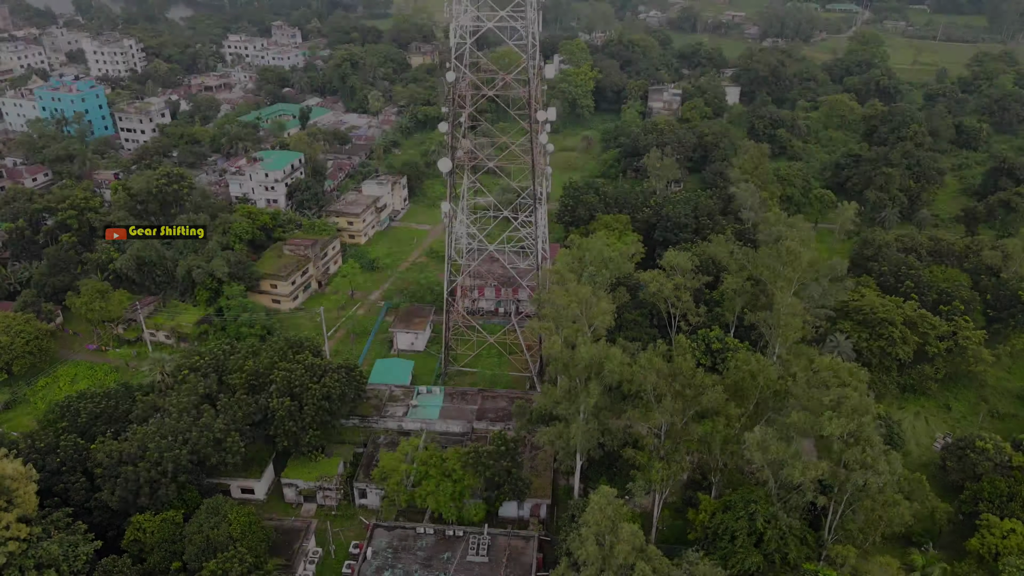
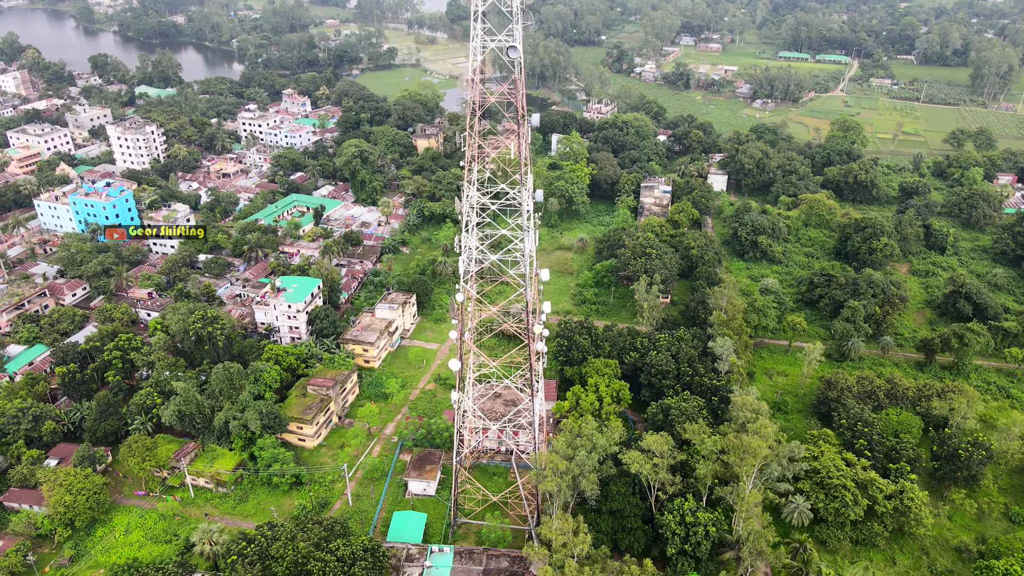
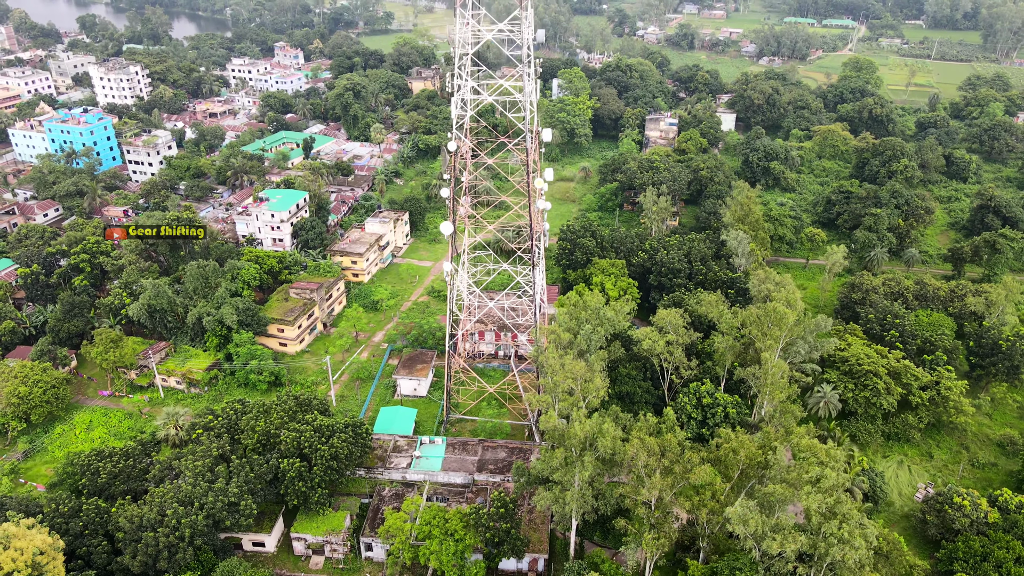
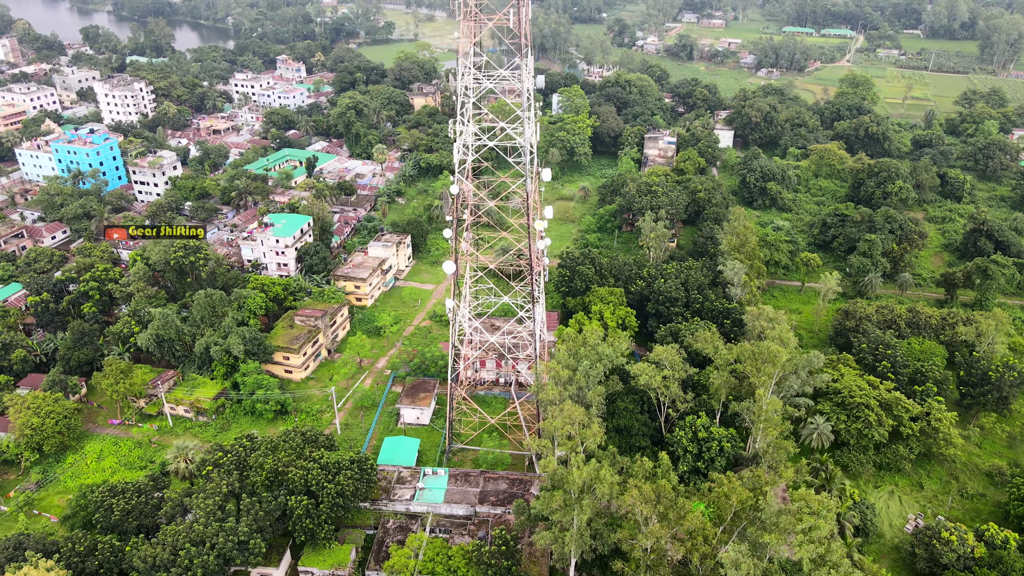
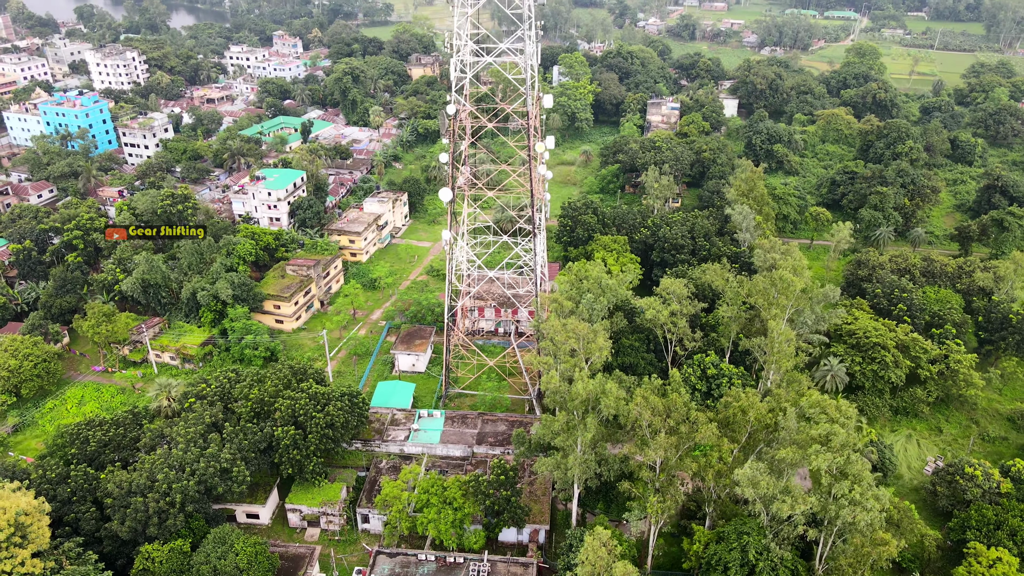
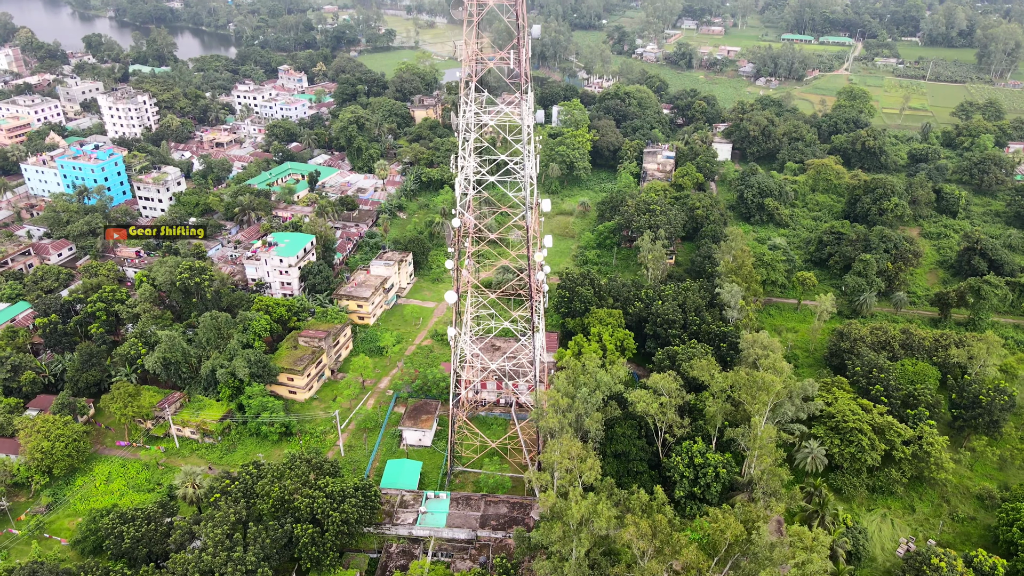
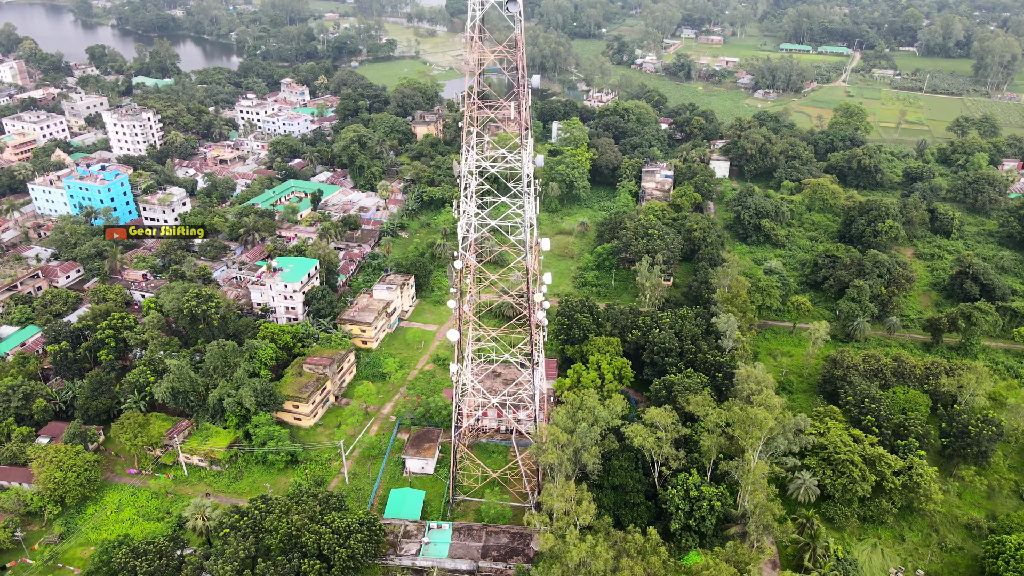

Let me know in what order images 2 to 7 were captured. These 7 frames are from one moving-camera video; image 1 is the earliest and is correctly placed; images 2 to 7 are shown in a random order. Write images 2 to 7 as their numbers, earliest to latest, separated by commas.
5, 3, 4, 6, 7, 2
